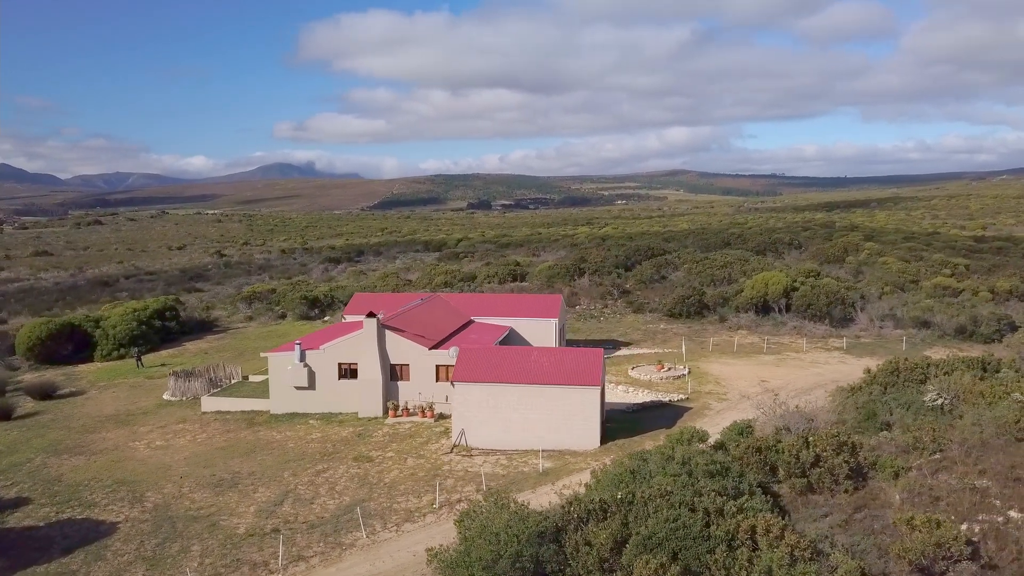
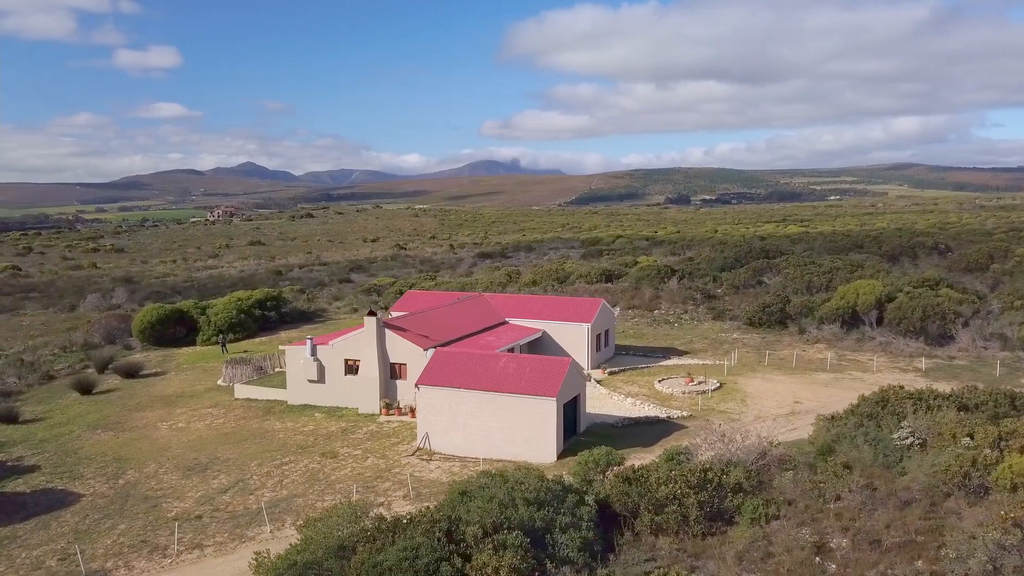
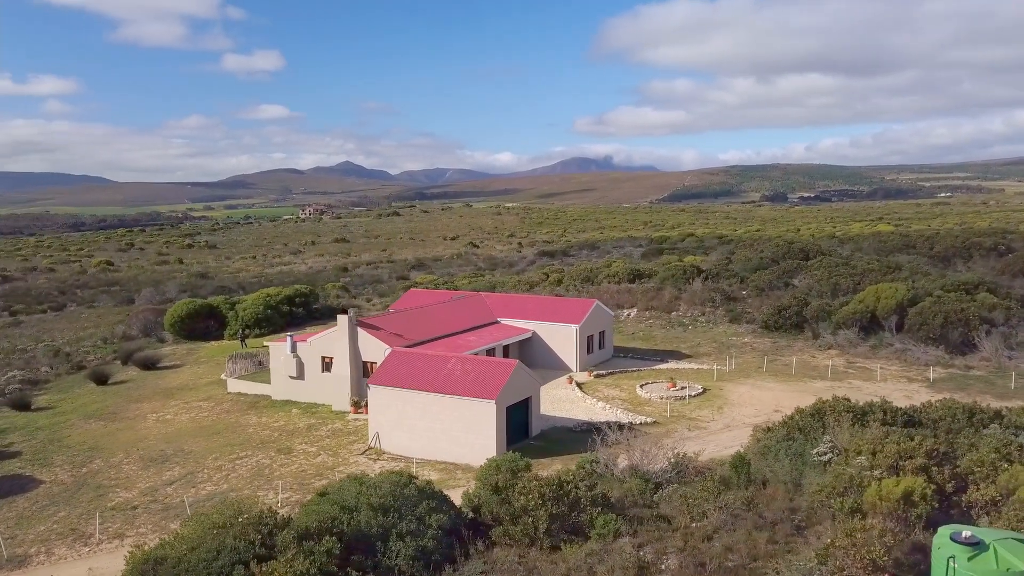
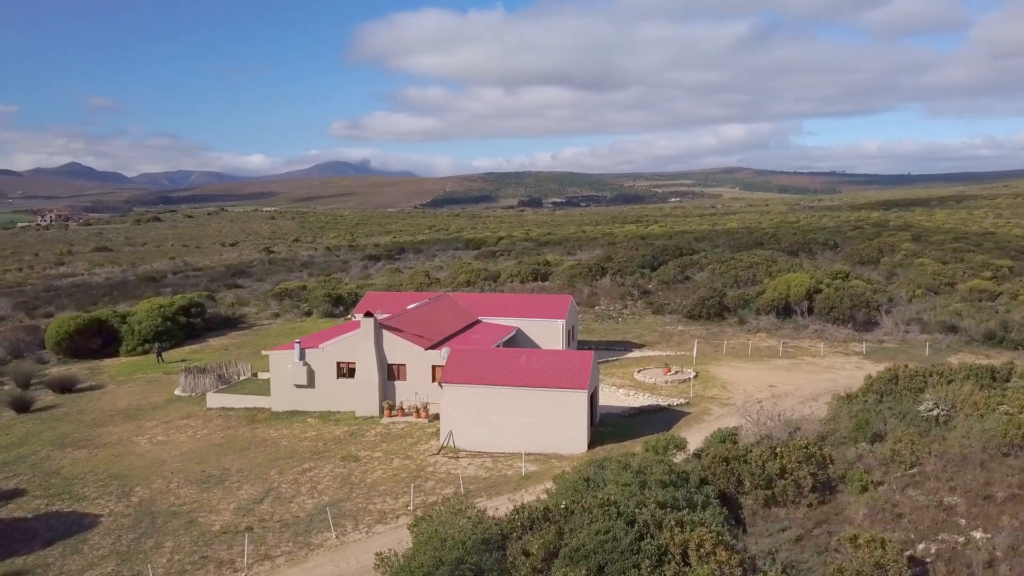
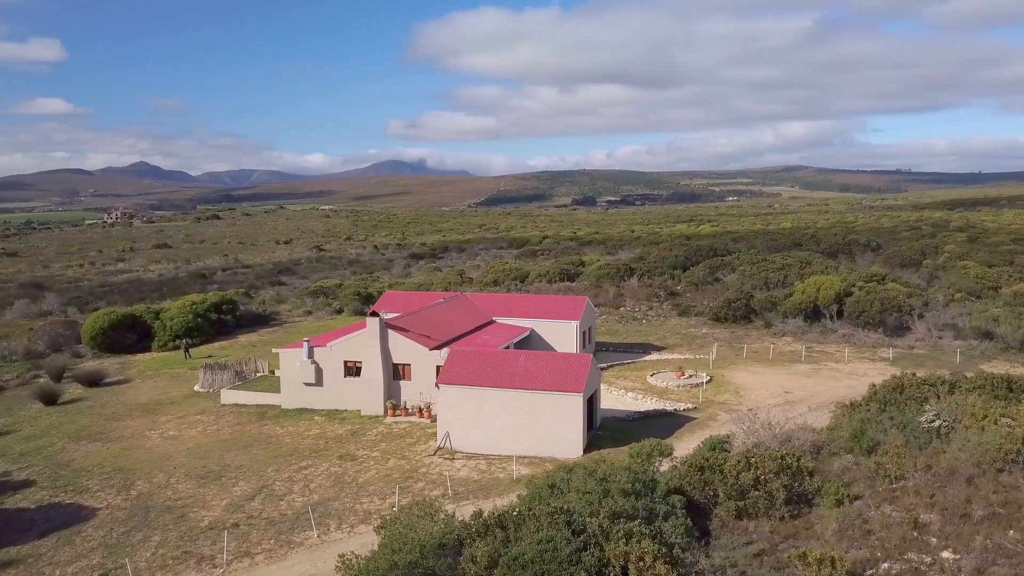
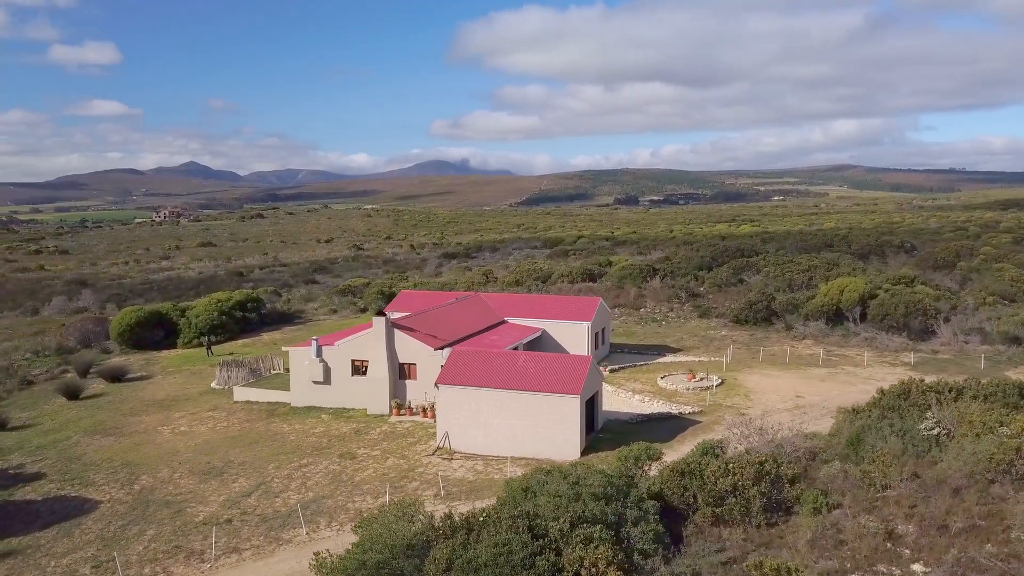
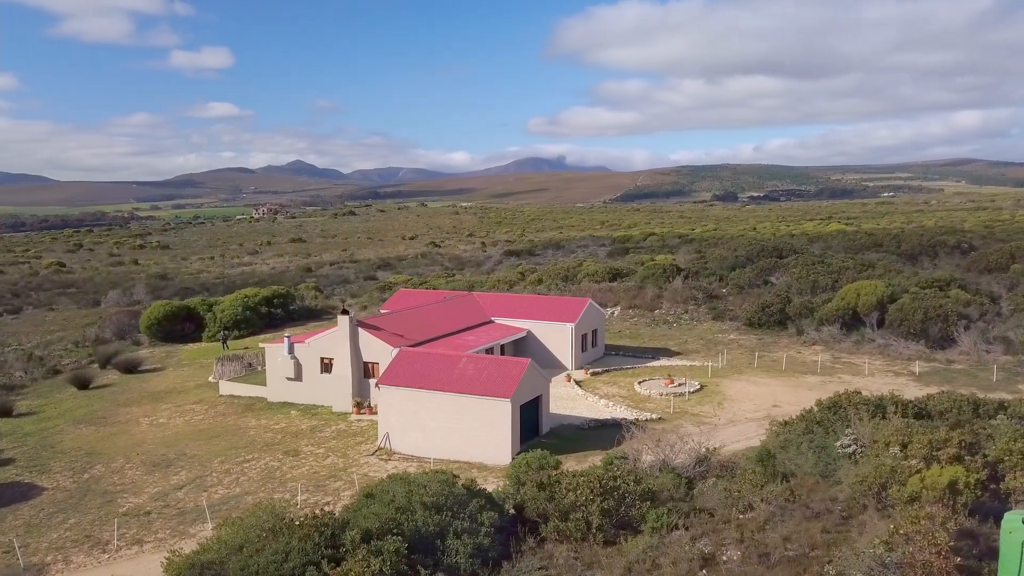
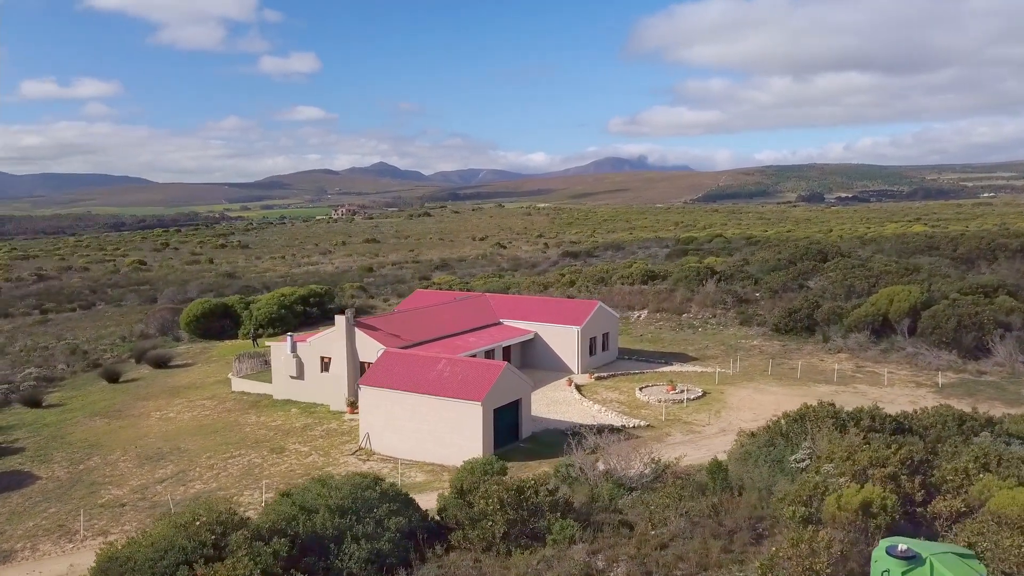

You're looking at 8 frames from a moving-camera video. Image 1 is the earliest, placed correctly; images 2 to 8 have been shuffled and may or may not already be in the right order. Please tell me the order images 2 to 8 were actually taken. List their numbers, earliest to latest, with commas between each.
4, 5, 6, 2, 7, 3, 8
